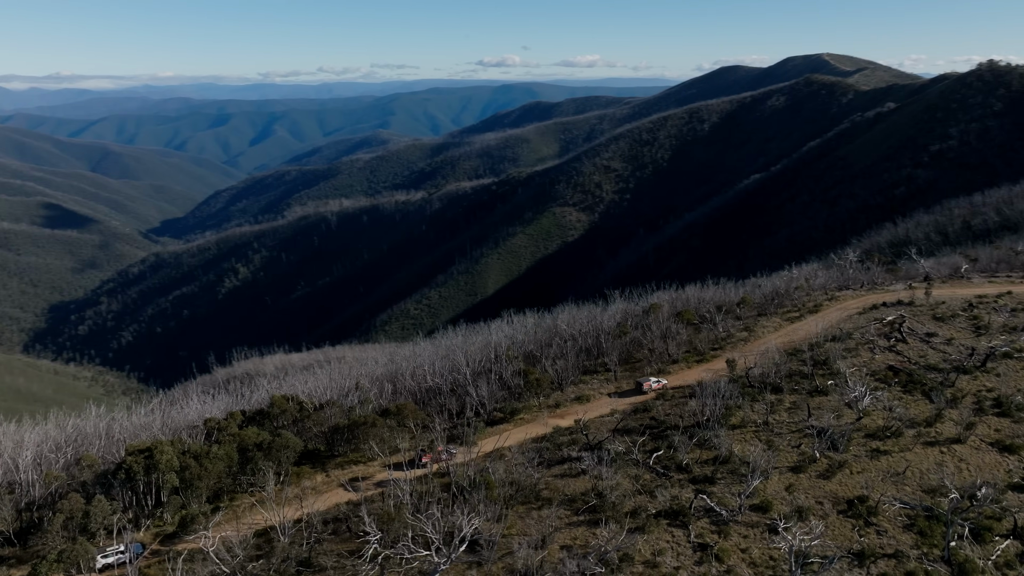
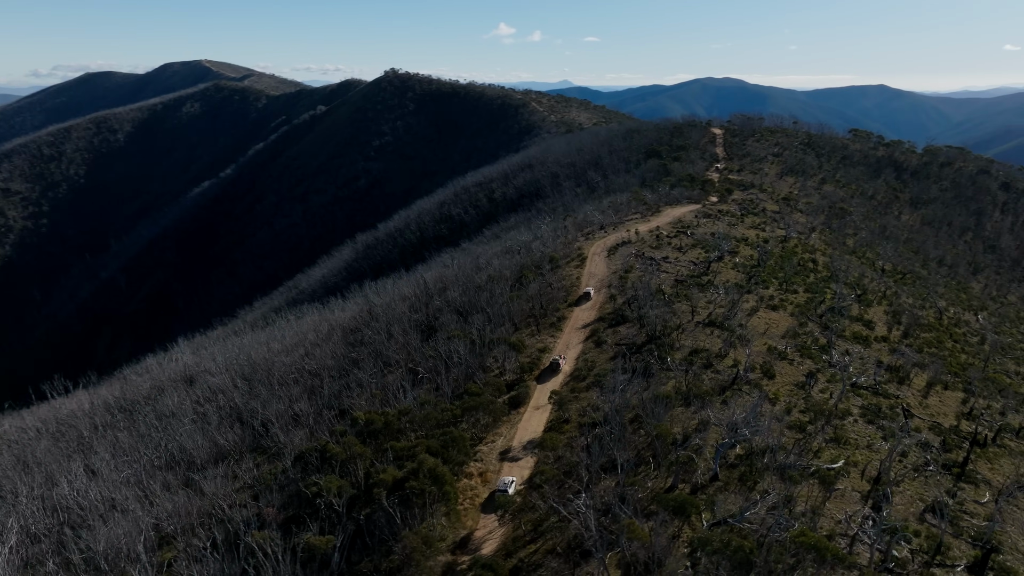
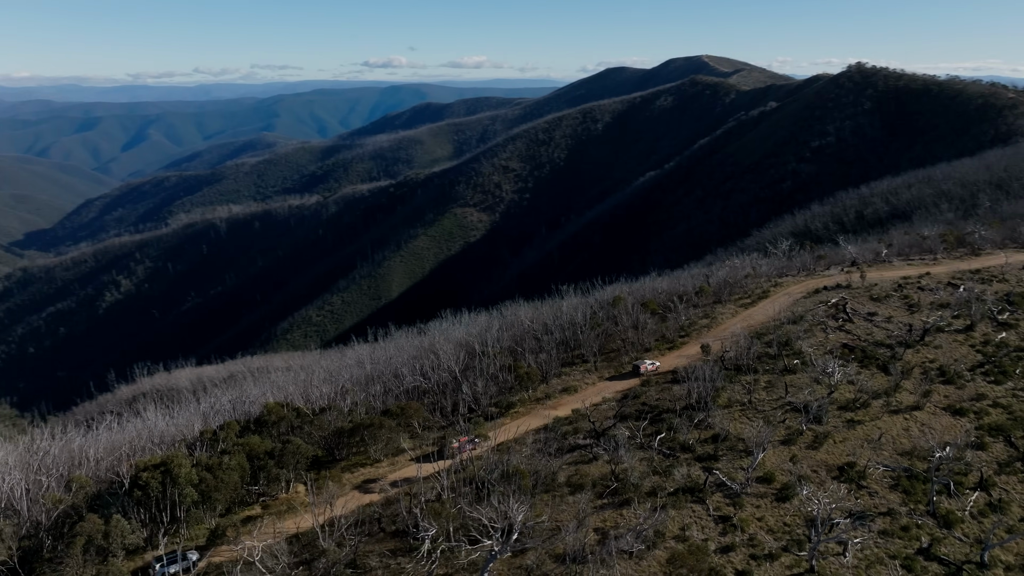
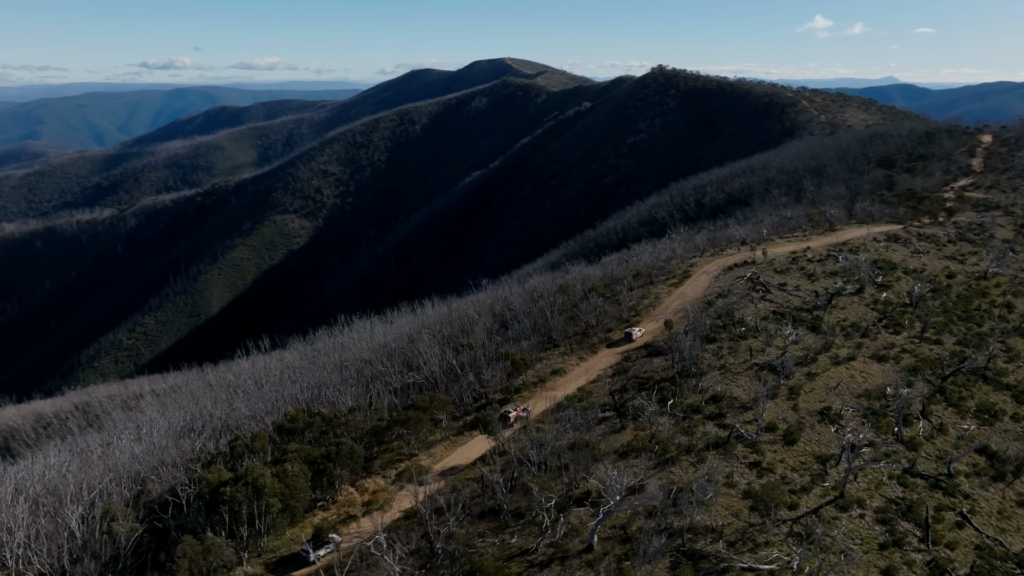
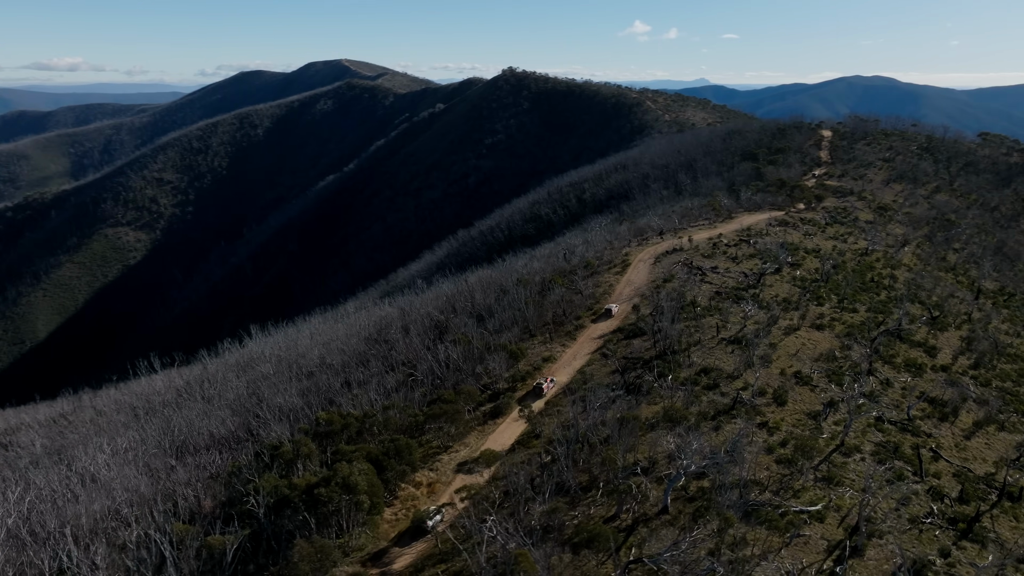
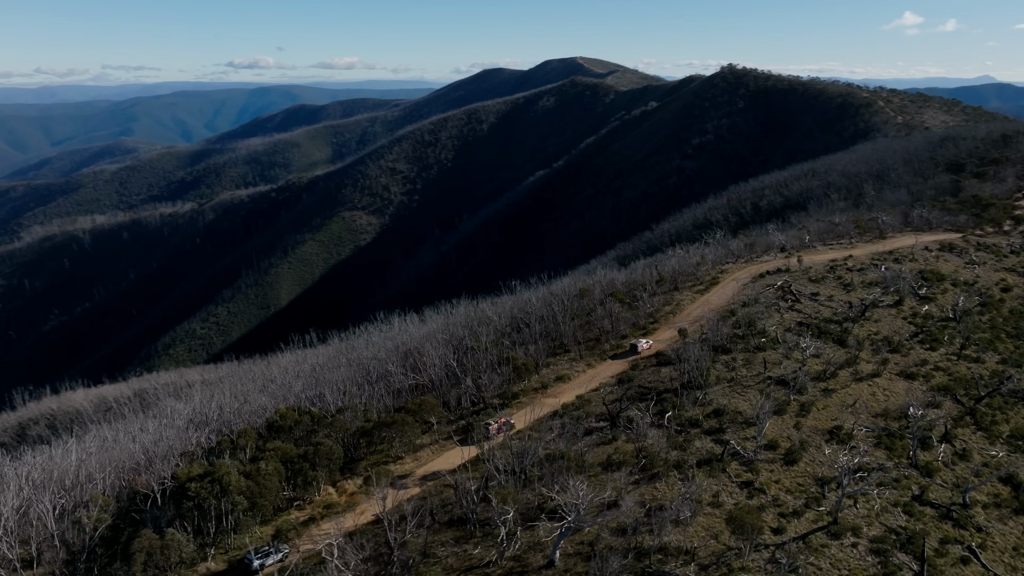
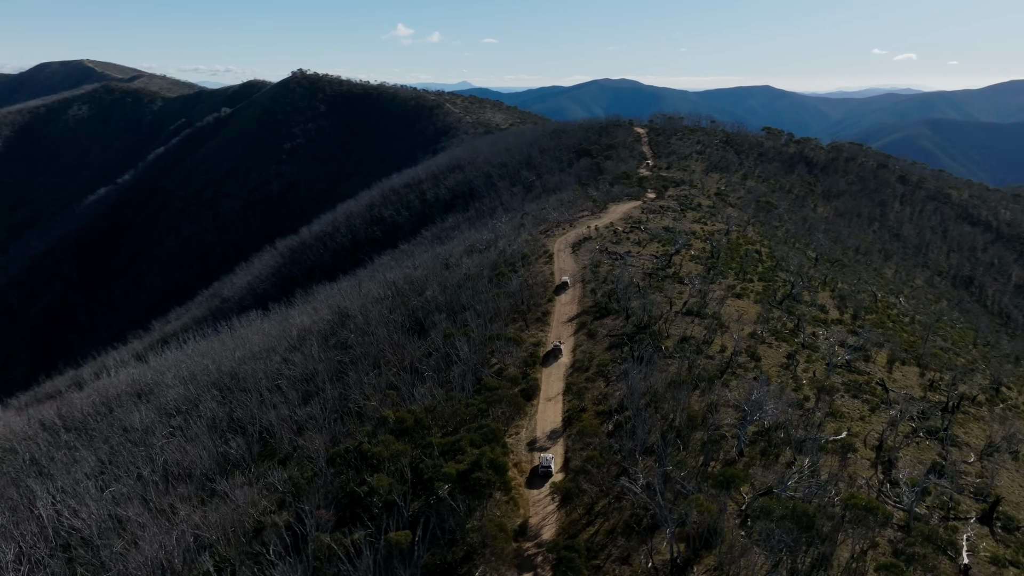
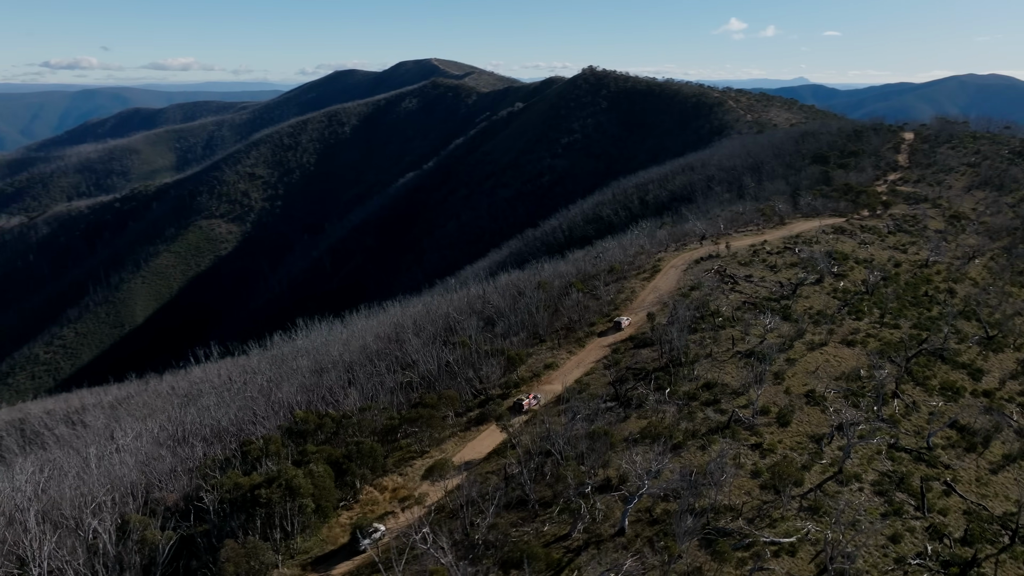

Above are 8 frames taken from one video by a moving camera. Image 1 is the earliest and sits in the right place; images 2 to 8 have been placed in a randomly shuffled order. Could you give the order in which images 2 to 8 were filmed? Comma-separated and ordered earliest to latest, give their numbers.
3, 6, 4, 8, 5, 2, 7
